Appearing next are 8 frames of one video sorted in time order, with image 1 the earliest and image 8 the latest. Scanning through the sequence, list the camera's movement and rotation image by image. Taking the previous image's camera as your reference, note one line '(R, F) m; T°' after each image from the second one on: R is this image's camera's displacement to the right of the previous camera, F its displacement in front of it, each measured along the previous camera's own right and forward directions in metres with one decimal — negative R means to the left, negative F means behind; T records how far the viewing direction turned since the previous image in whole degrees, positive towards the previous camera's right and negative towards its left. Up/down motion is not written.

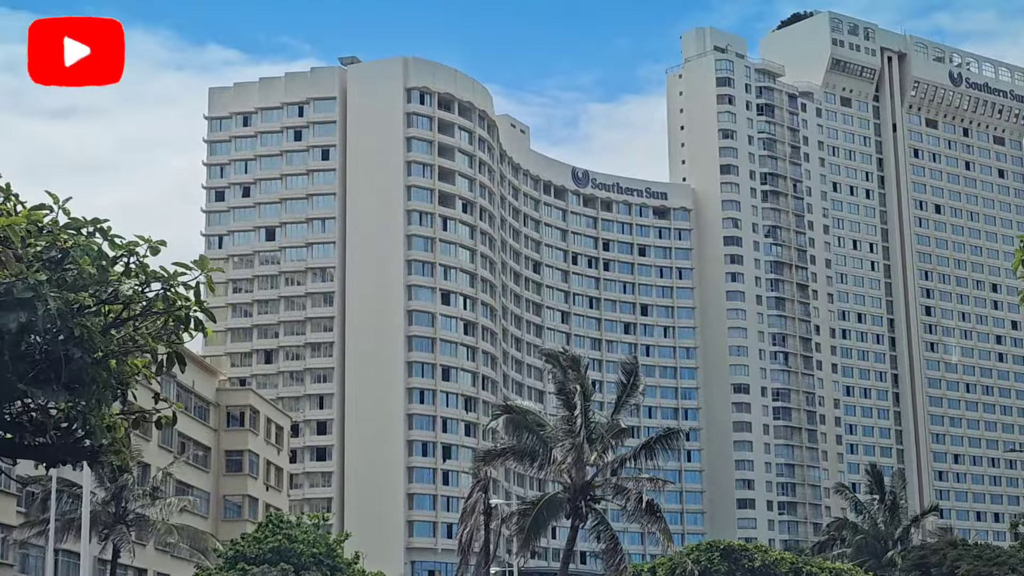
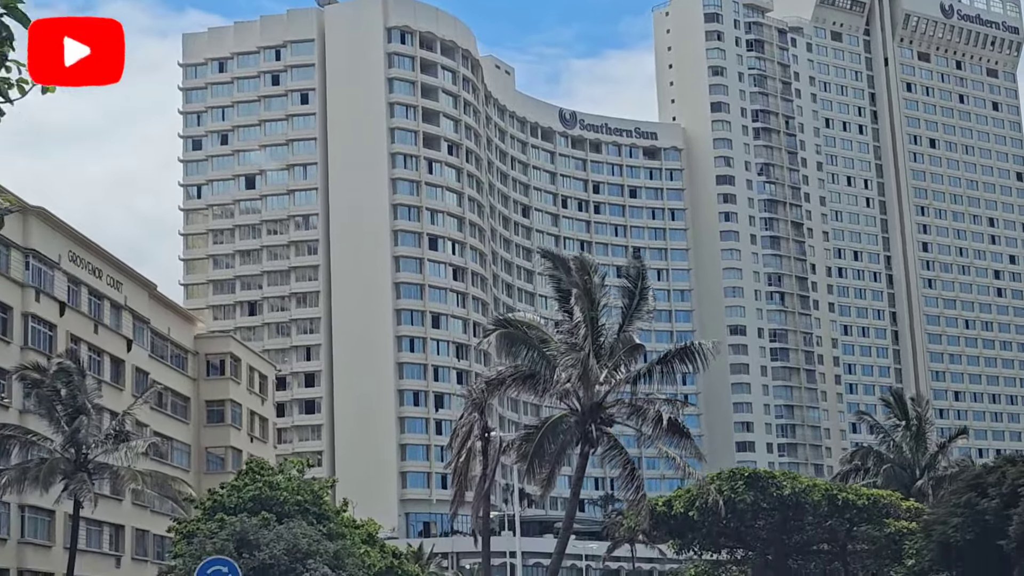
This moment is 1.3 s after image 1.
(-0.2, +3.6) m; +1°
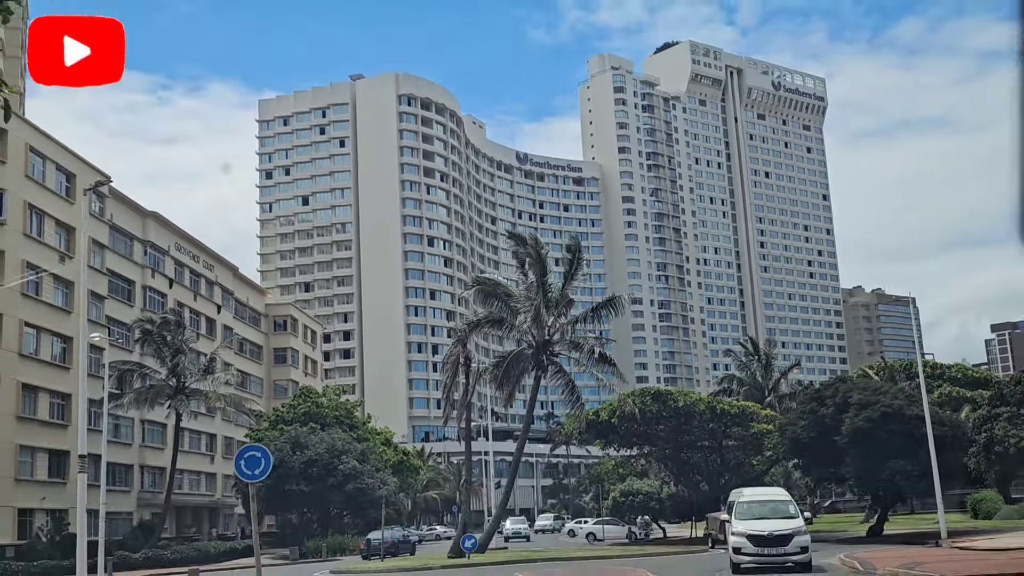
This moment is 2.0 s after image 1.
(+1.6, -11.3) m; -1°
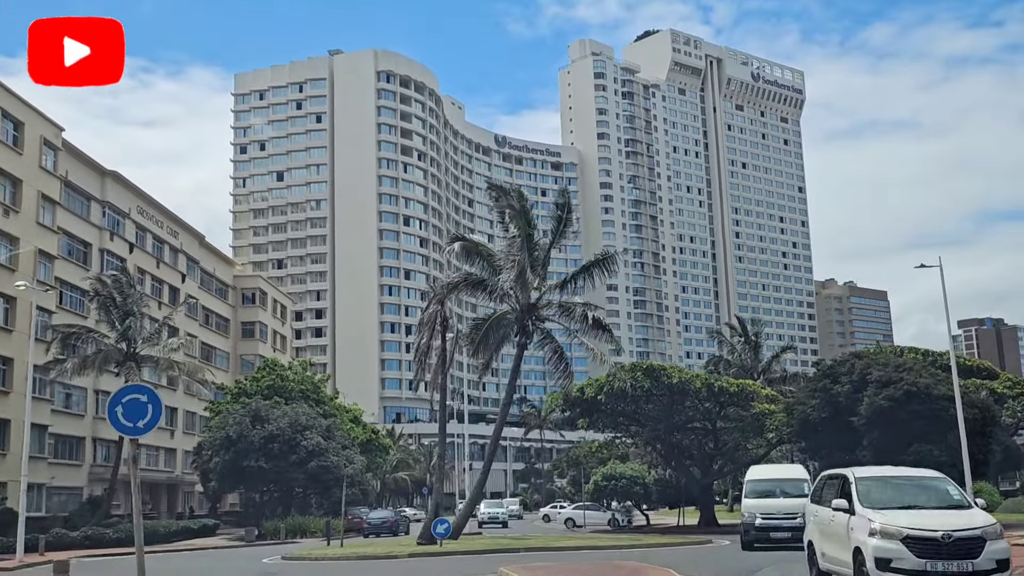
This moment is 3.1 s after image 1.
(-0.2, +3.6) m; +1°
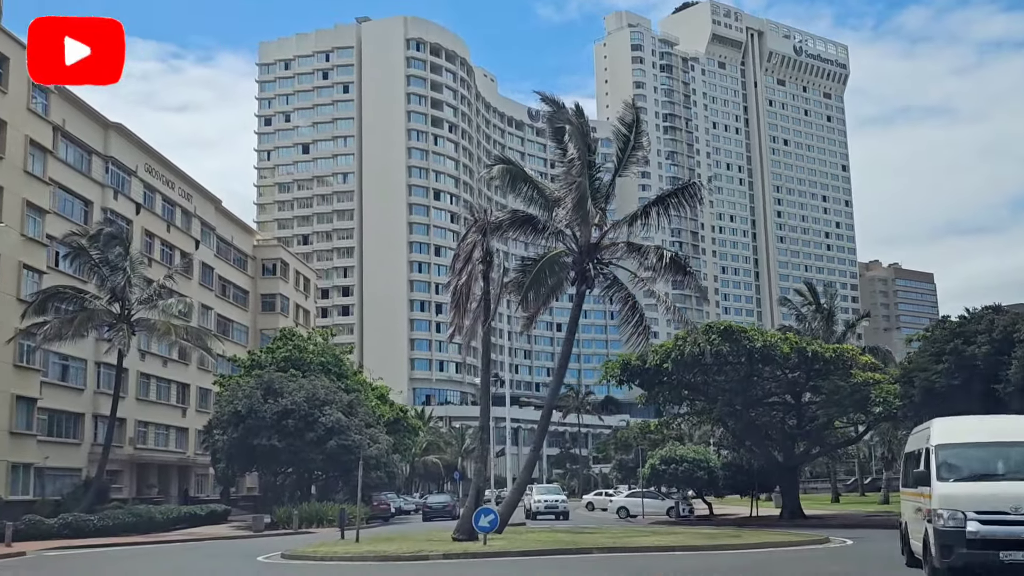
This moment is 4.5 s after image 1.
(-0.6, +6.0) m; -1°
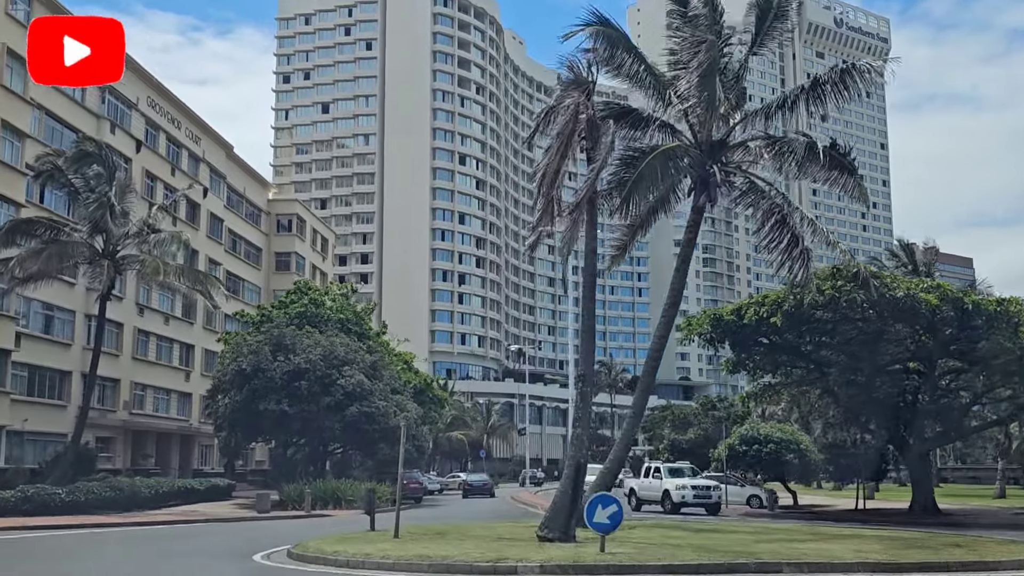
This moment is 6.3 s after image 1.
(-1.3, +6.7) m; -1°
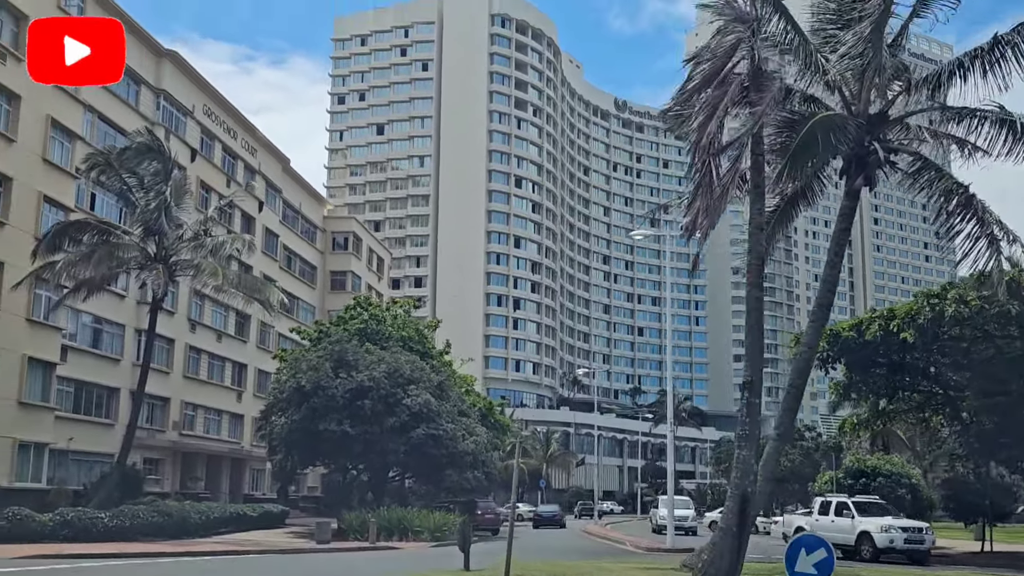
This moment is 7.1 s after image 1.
(-1.0, +3.0) m; -2°
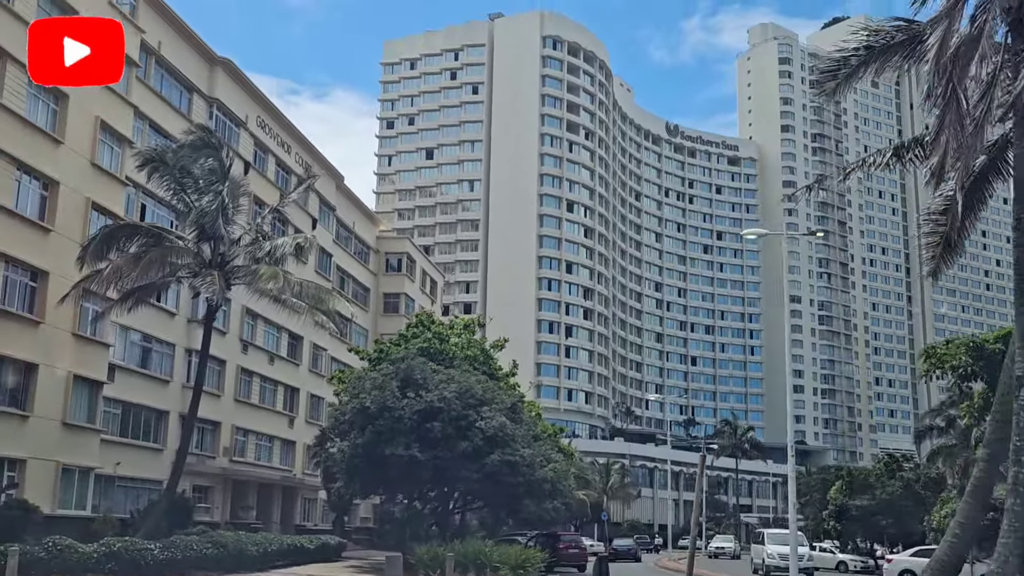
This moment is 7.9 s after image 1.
(-1.2, +2.9) m; -2°
